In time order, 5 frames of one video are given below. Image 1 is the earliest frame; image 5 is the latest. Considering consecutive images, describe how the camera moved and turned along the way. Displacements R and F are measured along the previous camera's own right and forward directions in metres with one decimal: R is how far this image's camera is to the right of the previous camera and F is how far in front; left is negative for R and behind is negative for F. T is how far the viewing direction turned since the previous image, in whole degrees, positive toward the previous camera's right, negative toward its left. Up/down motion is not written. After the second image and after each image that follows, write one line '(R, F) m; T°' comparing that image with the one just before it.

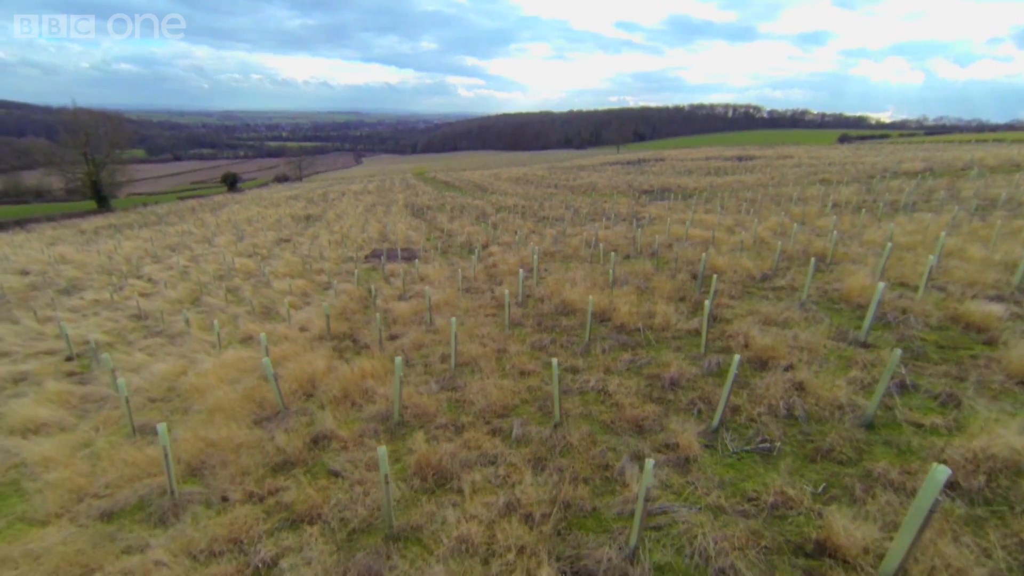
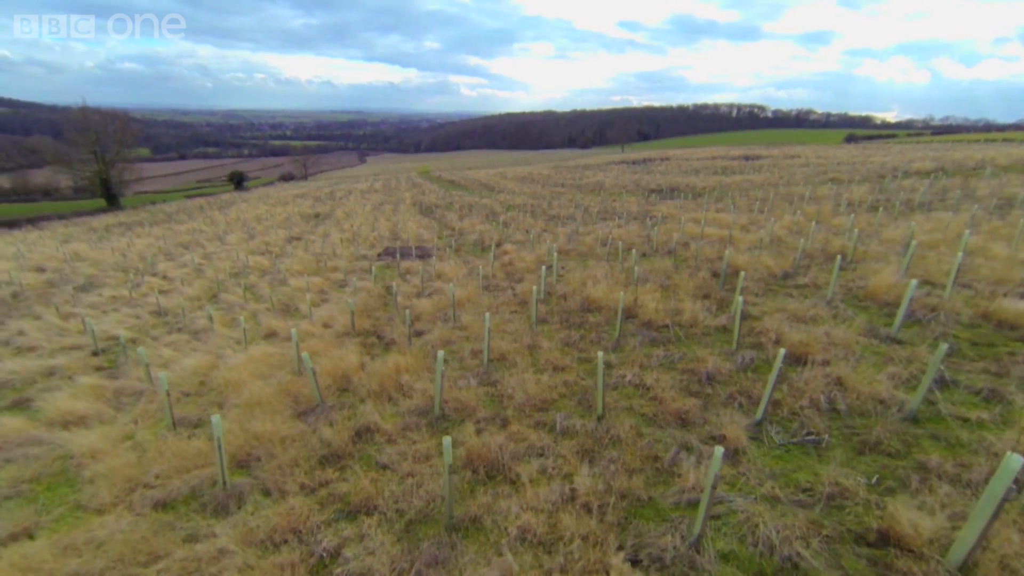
(-0.4, 0.0) m; 0°
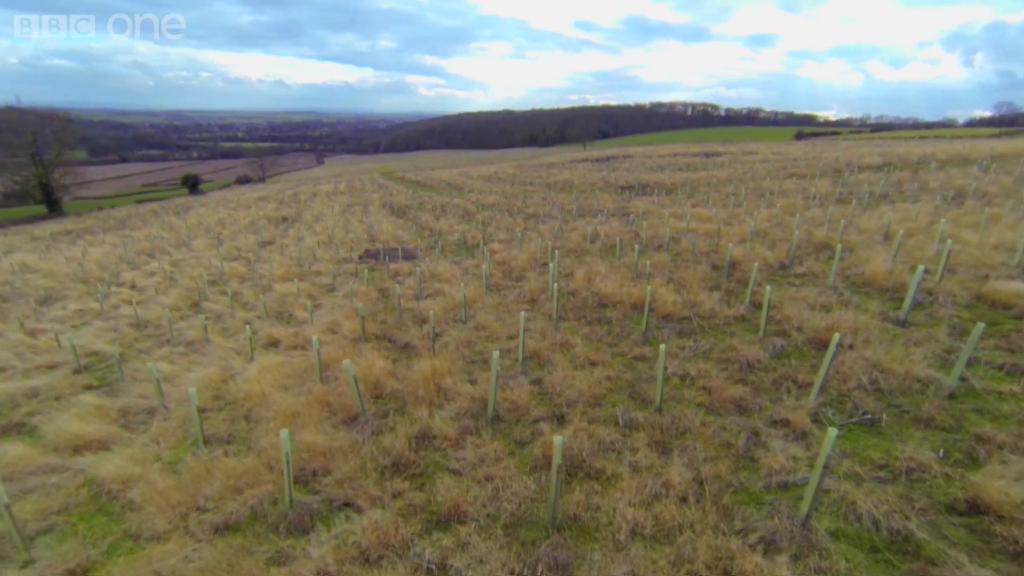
(-0.8, +0.1) m; +5°
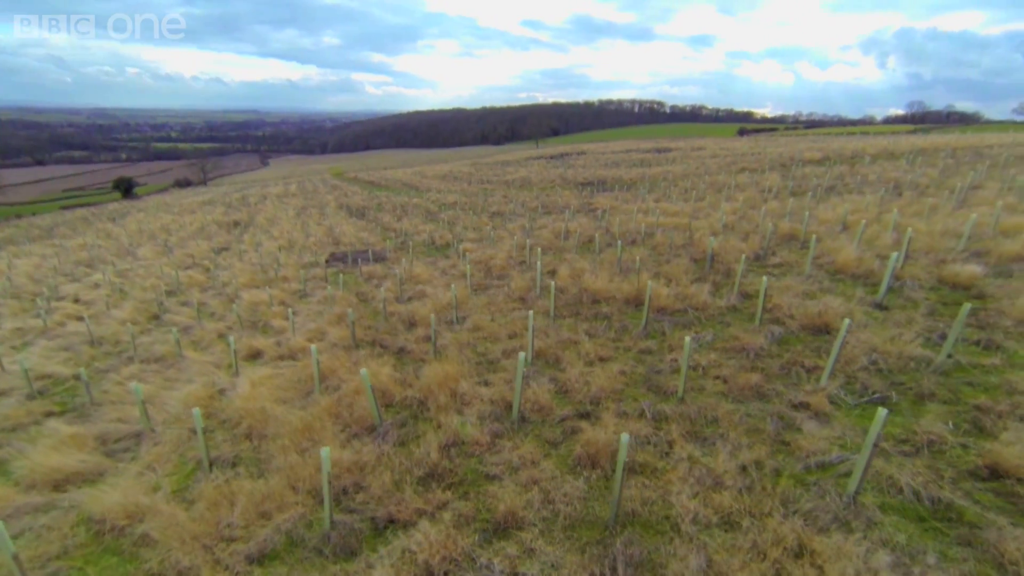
(-0.6, +0.1) m; +5°
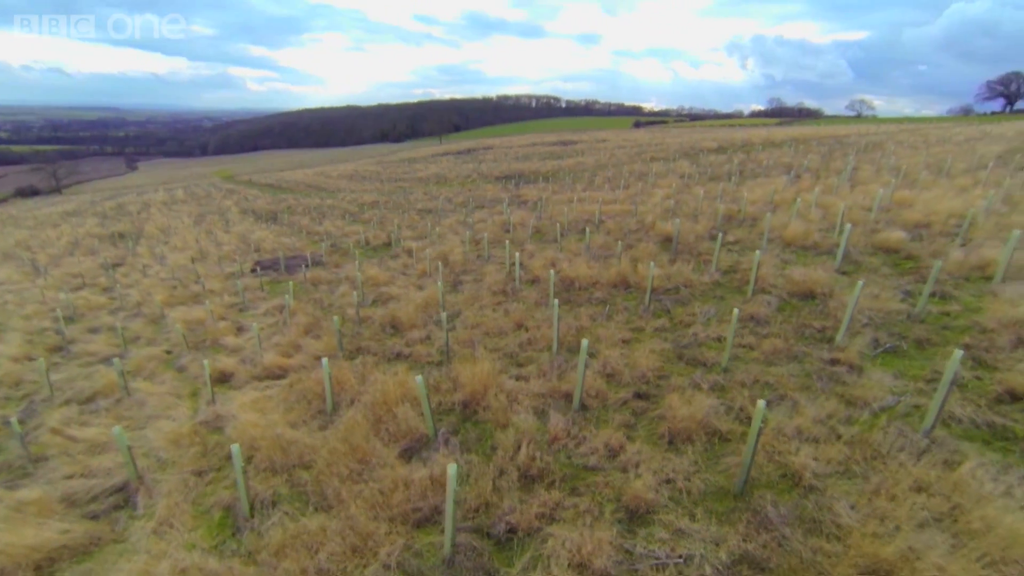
(-1.3, +0.3) m; +11°
